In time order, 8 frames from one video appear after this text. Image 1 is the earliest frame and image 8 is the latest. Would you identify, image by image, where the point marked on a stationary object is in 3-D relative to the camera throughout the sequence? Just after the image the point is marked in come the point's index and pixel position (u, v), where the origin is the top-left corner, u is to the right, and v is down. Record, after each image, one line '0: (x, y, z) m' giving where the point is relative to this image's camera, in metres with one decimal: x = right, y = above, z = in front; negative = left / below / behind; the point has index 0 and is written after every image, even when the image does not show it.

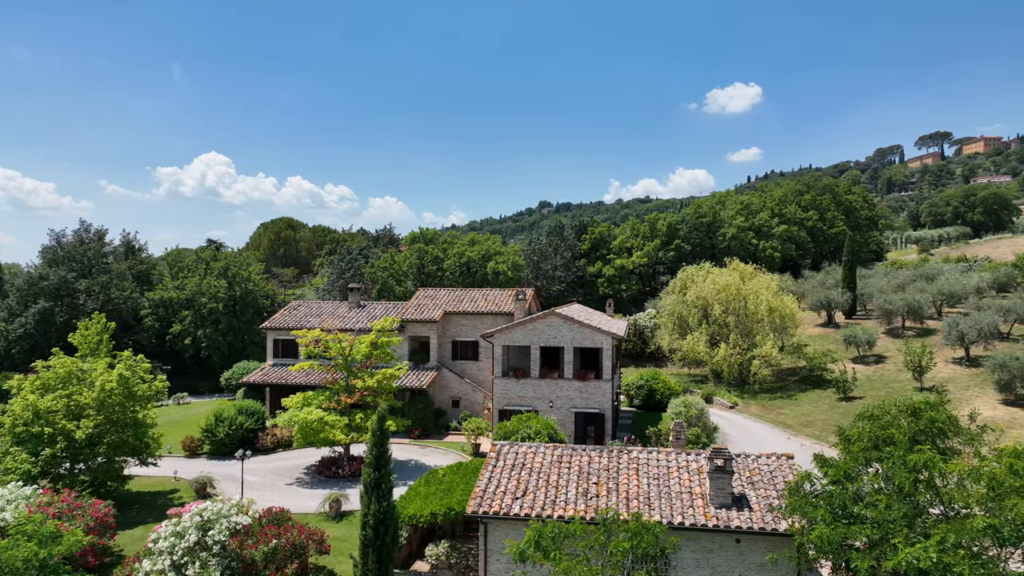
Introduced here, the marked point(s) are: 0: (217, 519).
0: (-6.8, -5.3, +13.3) m
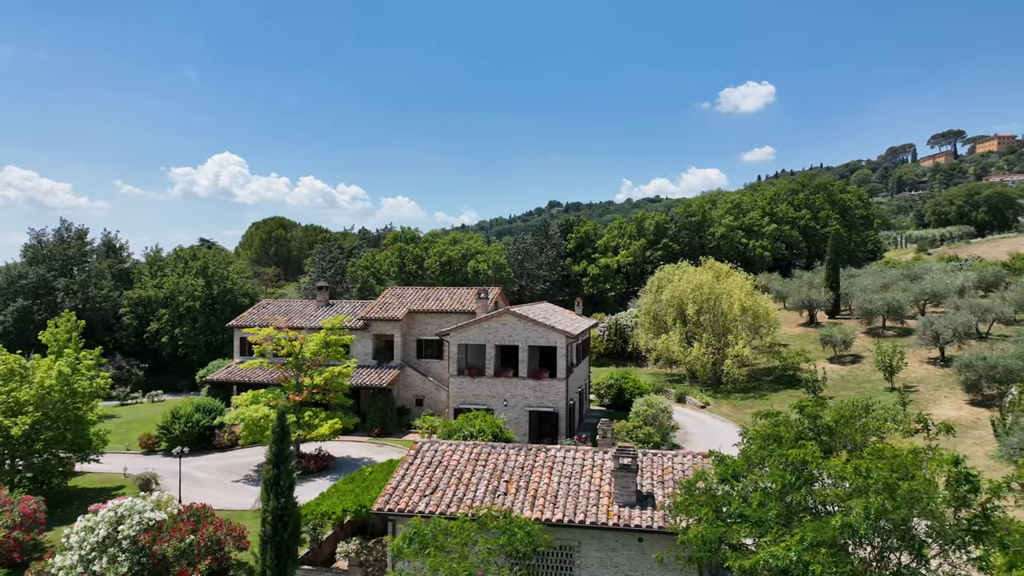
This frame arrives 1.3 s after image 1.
0: (-8.8, -5.3, +13.2) m
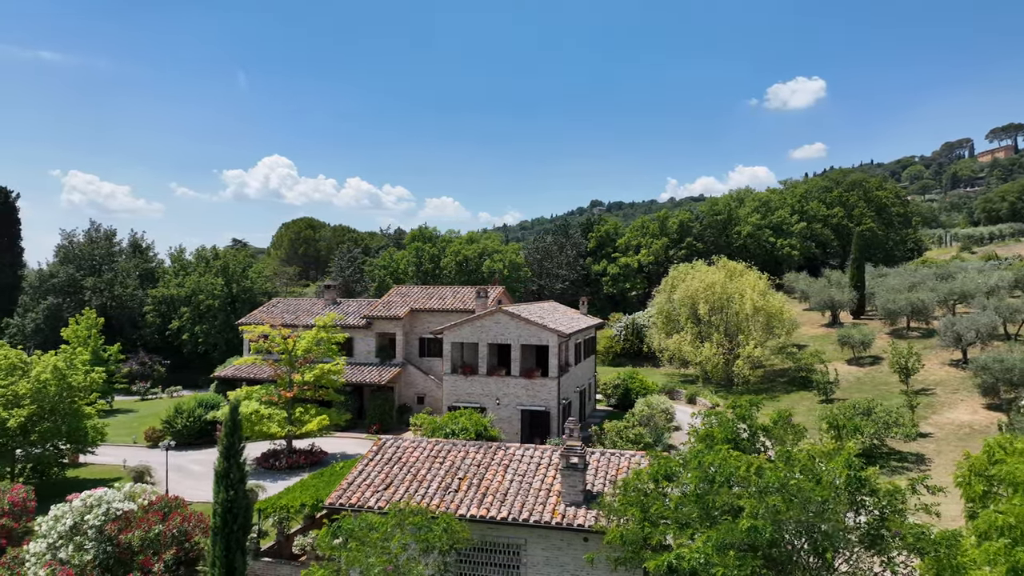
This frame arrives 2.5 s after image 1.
0: (-9.9, -5.2, +13.6) m
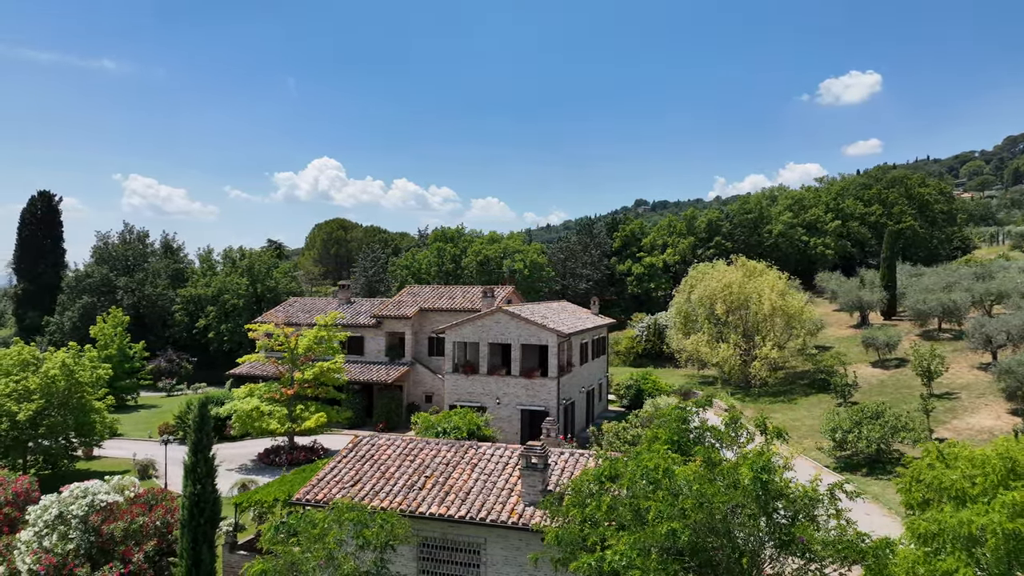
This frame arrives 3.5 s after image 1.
0: (-10.6, -5.1, +14.1) m
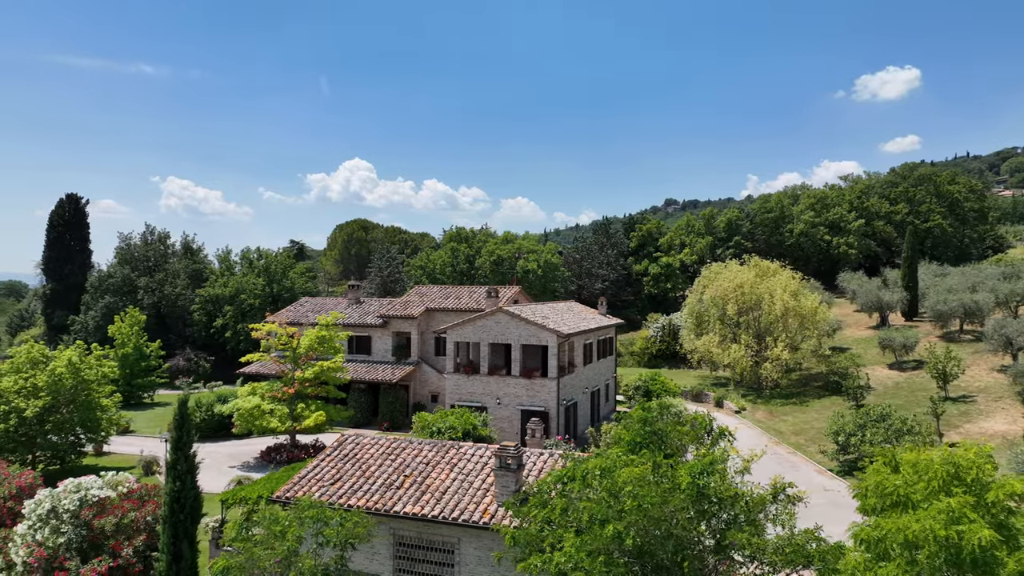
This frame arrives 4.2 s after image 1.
0: (-11.1, -5.1, +14.4) m
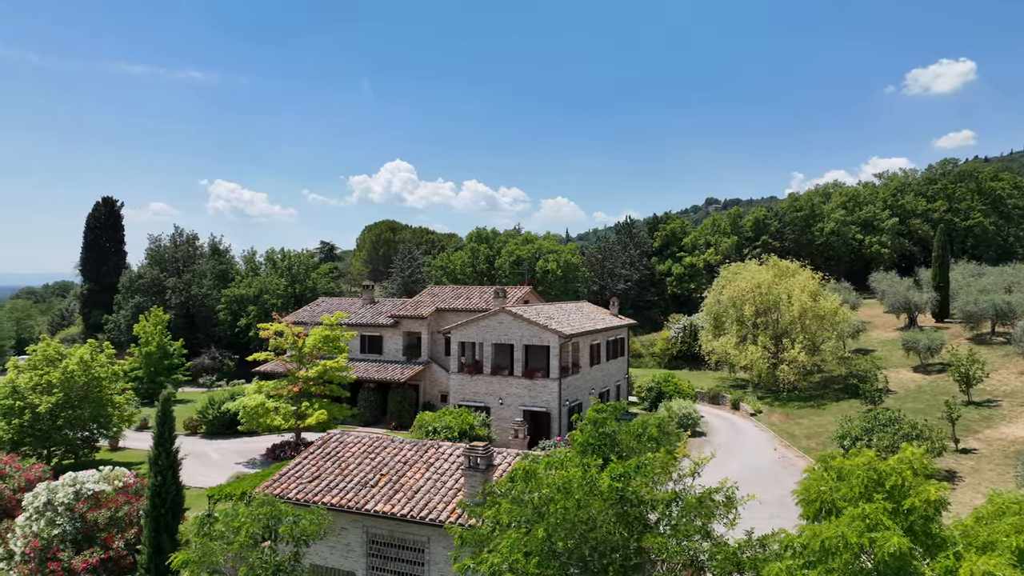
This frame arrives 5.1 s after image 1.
0: (-11.6, -5.2, +15.0) m
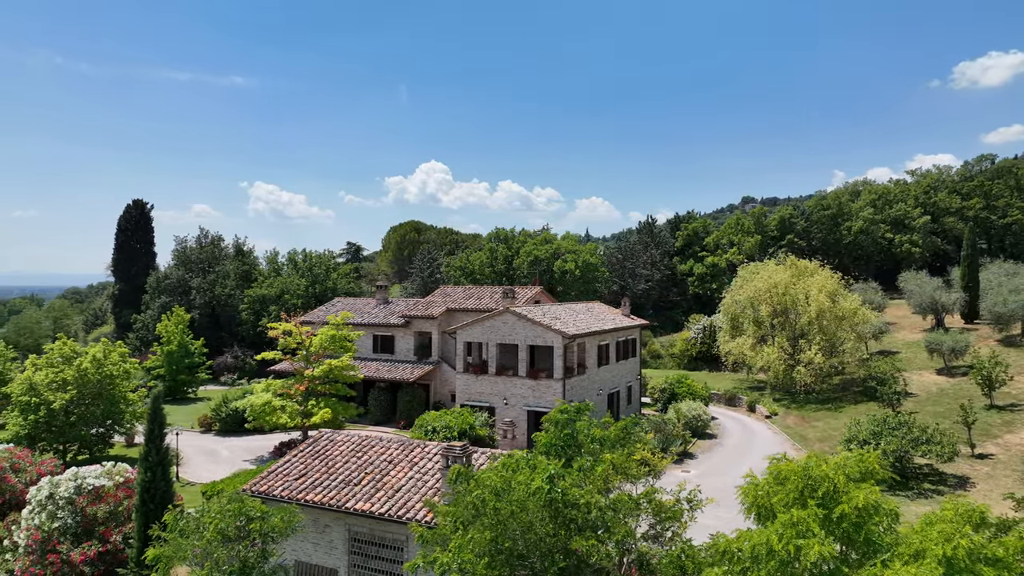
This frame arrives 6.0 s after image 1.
0: (-11.9, -5.2, +15.4) m
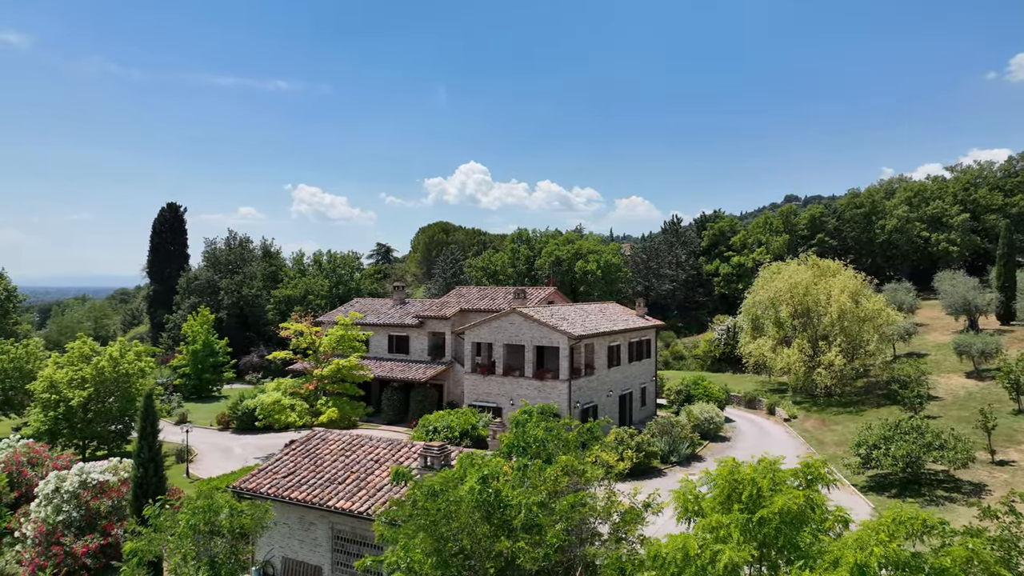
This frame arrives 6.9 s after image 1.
0: (-12.2, -5.2, +16.0) m
